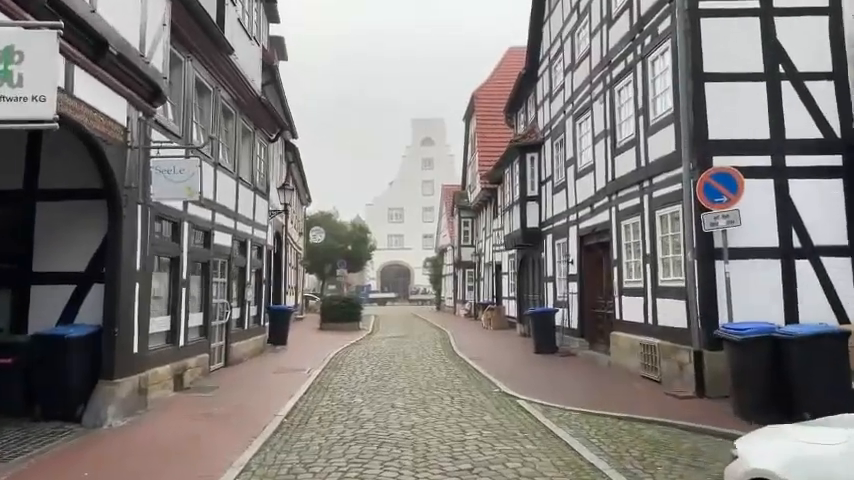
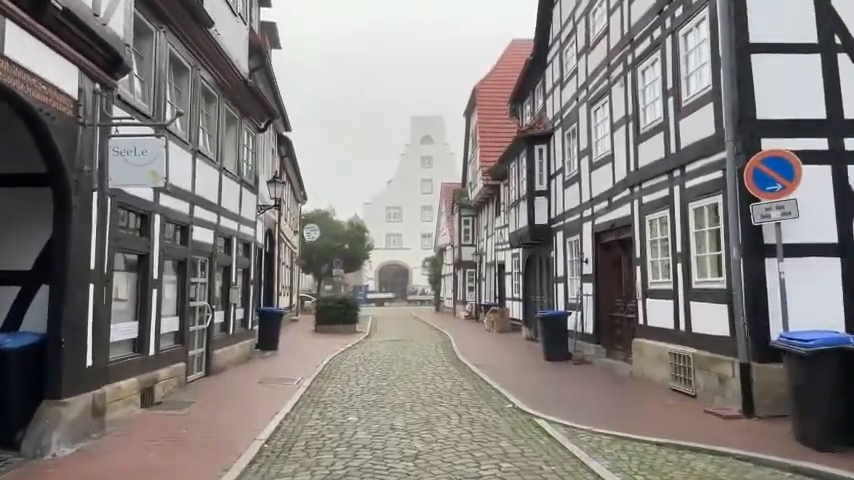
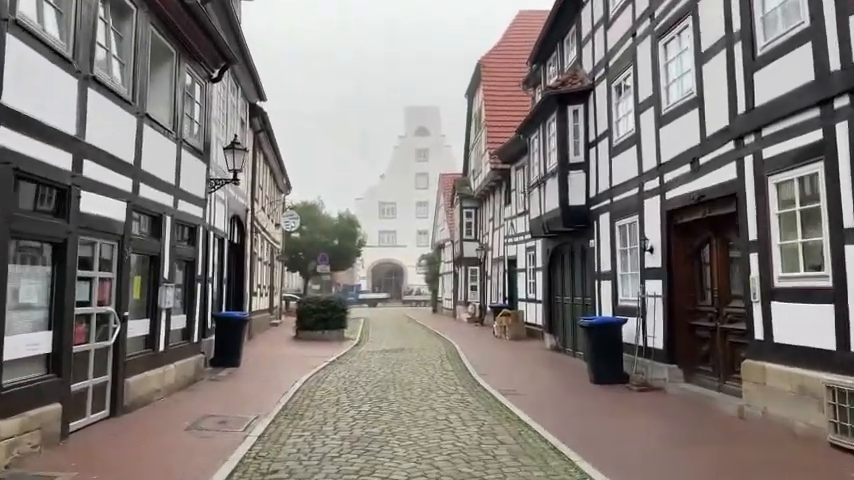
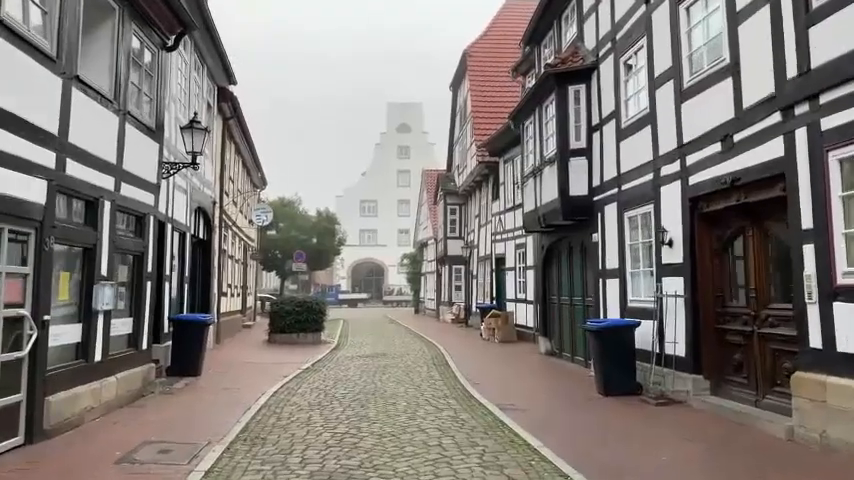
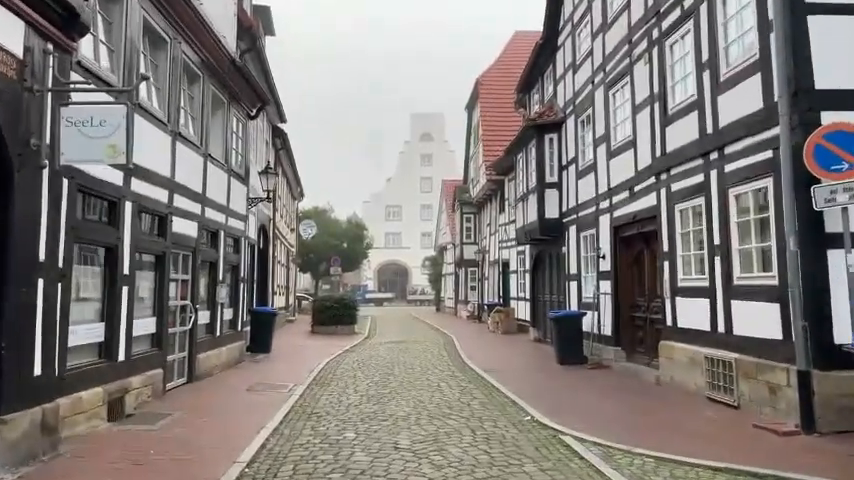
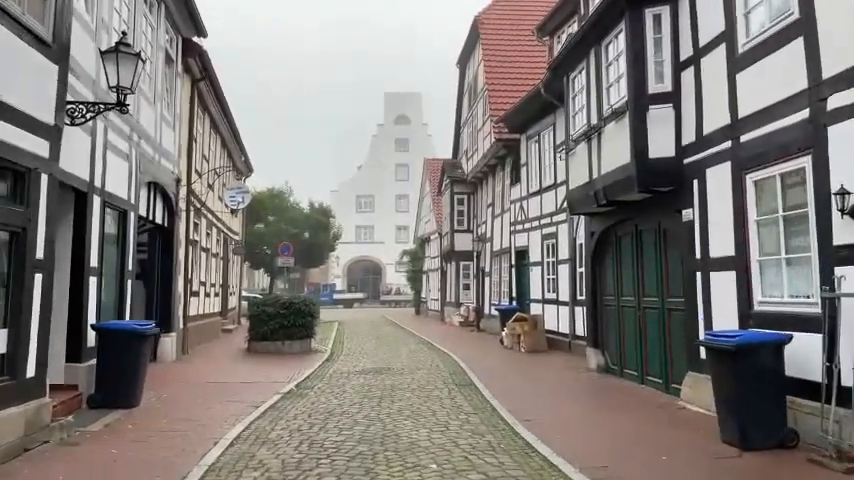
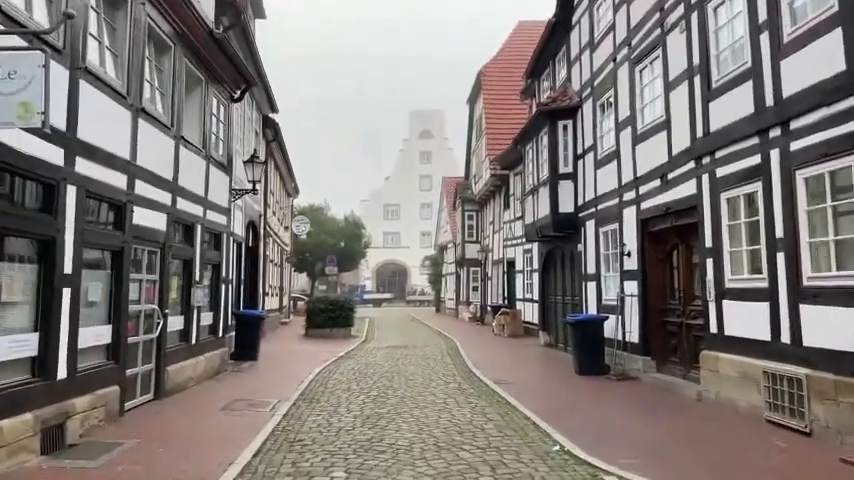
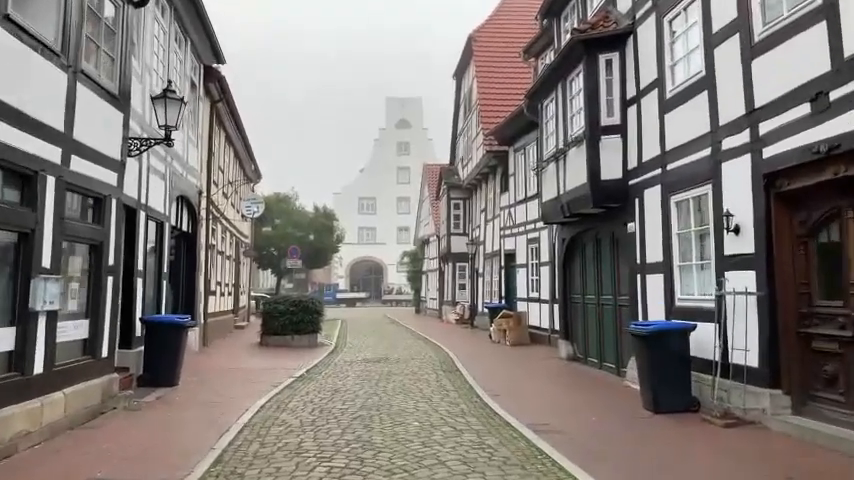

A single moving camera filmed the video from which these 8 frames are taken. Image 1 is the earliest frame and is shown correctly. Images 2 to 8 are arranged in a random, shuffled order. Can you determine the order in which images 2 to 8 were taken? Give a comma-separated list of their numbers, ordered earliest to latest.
2, 5, 7, 3, 4, 8, 6
